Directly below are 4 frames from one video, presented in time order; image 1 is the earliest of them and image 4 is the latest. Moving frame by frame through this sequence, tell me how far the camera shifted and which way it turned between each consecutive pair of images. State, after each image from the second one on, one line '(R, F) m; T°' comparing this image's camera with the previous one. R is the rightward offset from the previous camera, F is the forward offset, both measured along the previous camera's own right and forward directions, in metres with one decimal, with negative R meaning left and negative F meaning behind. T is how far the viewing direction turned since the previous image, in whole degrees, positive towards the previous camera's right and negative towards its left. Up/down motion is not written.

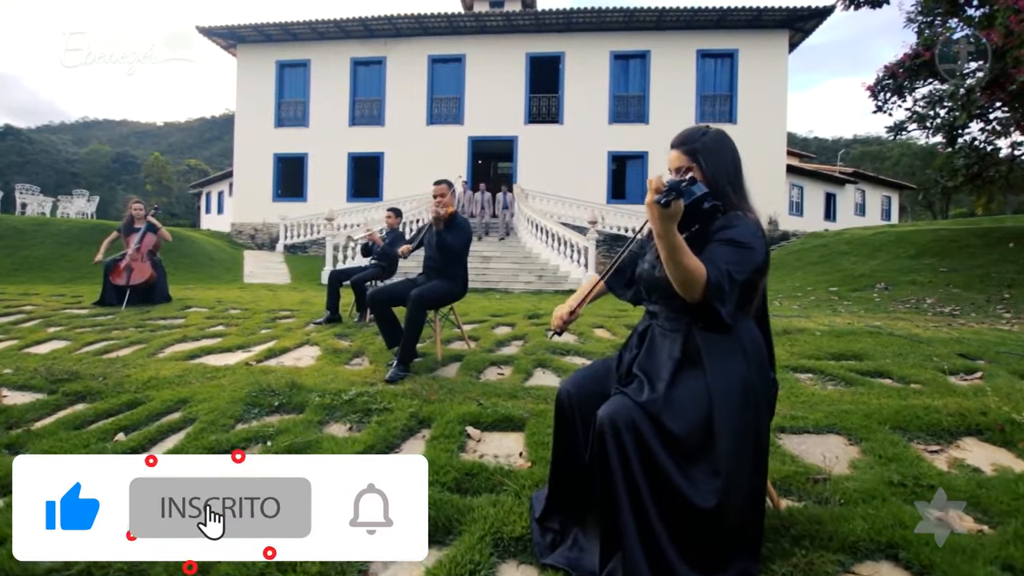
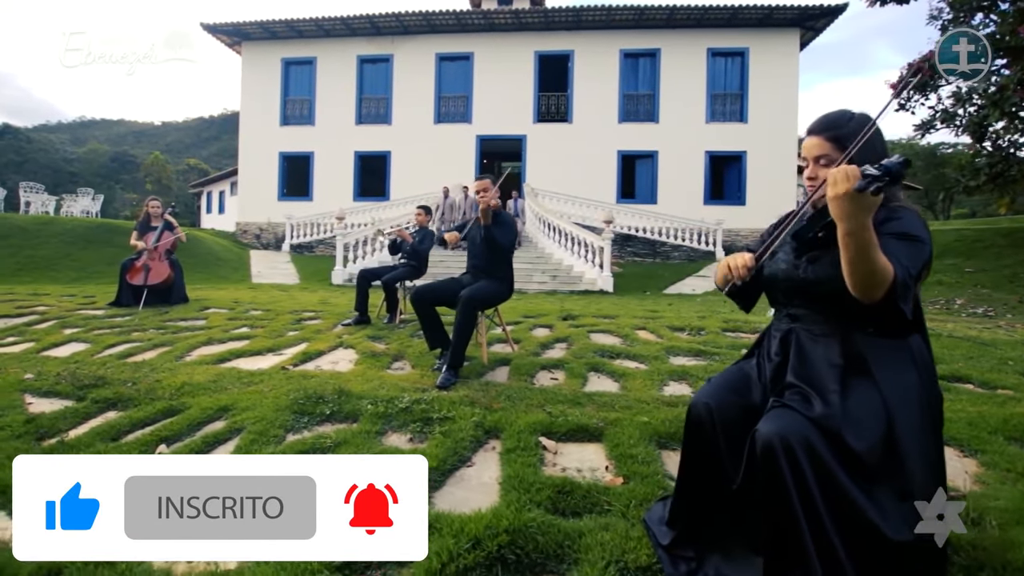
(-0.5, +0.2) m; 0°
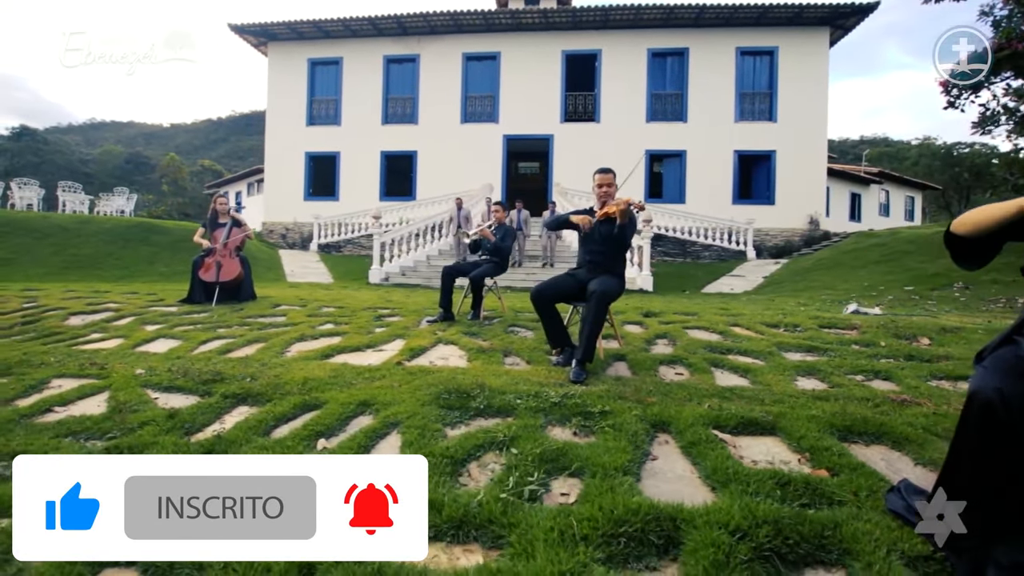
(-1.1, 0.0) m; 0°
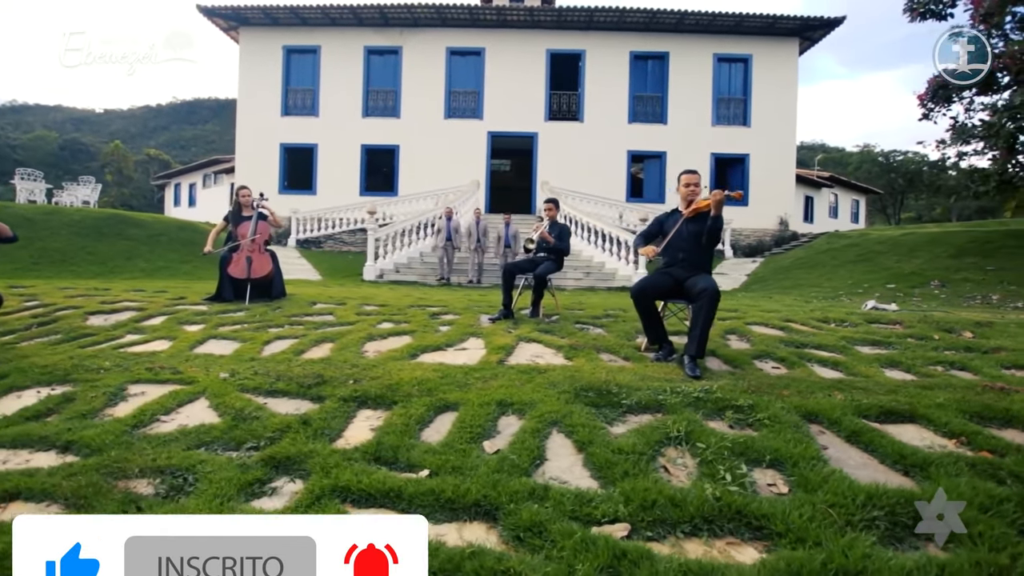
(-1.4, 0.0) m; +5°
